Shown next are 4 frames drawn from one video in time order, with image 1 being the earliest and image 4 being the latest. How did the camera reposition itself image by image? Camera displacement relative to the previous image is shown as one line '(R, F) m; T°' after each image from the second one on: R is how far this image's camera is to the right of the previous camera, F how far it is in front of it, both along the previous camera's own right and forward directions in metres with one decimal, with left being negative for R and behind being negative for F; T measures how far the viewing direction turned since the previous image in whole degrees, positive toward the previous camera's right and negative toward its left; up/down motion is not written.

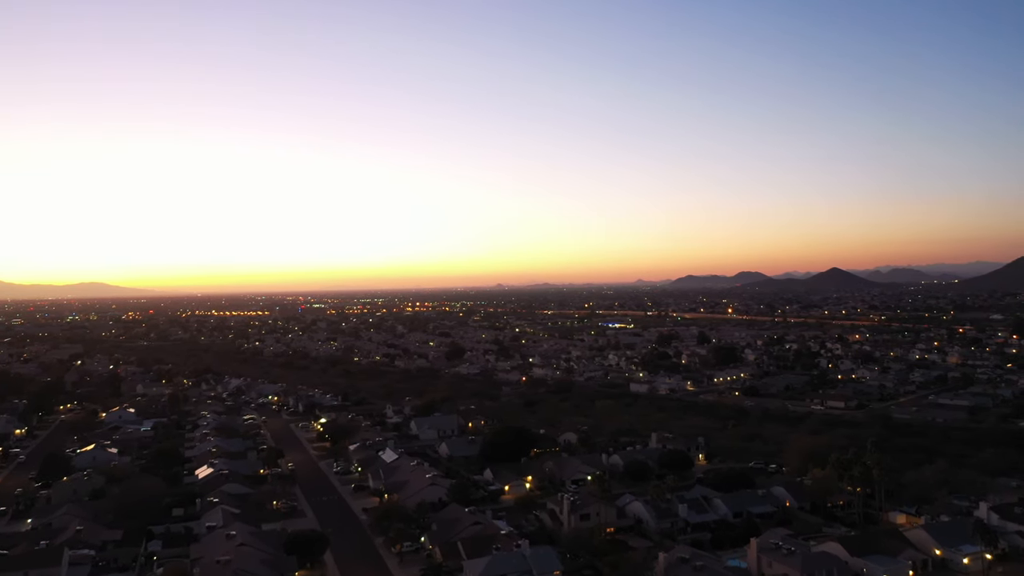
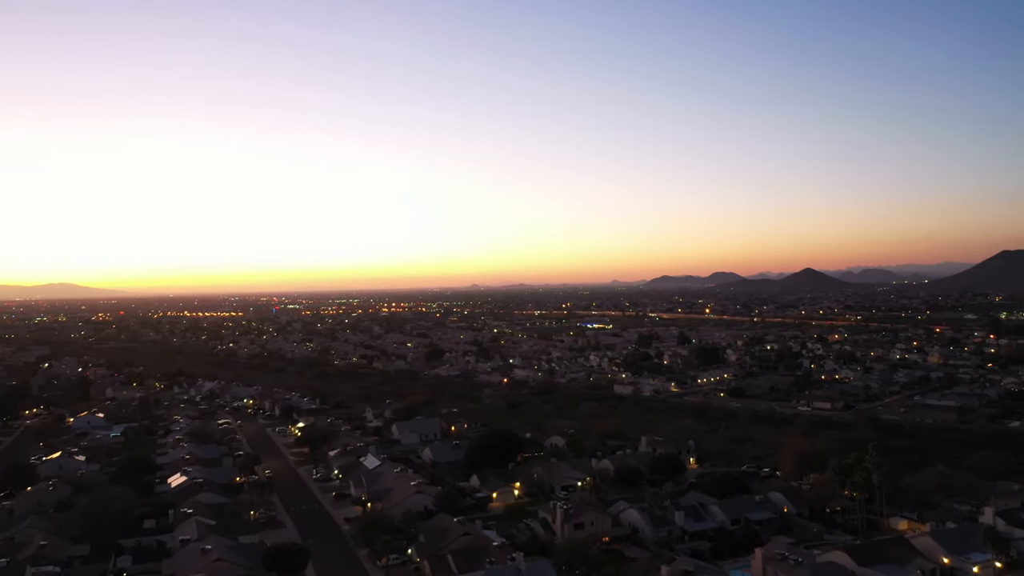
(-0.3, +0.7) m; +2°
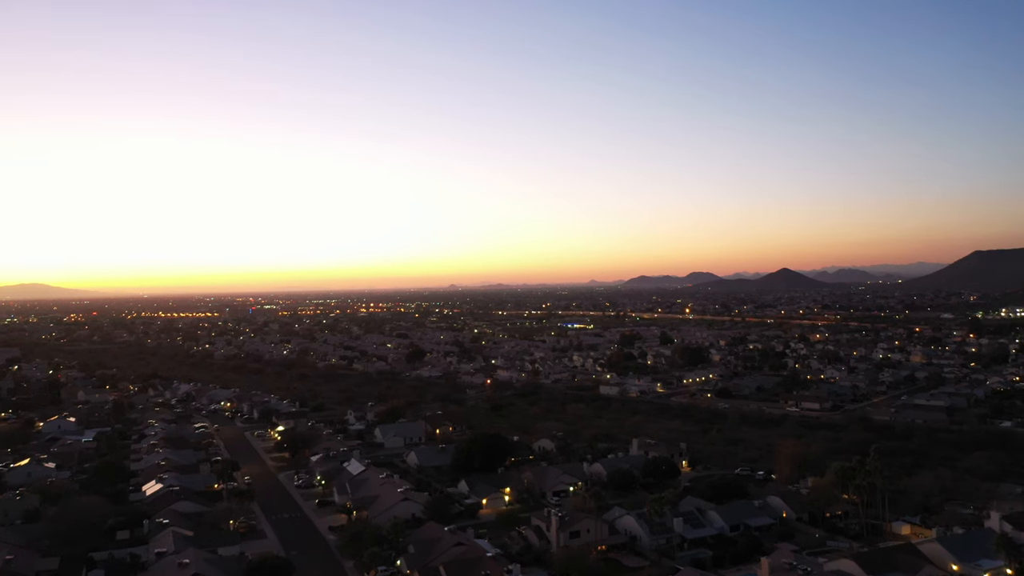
(-0.3, +0.6) m; +2°
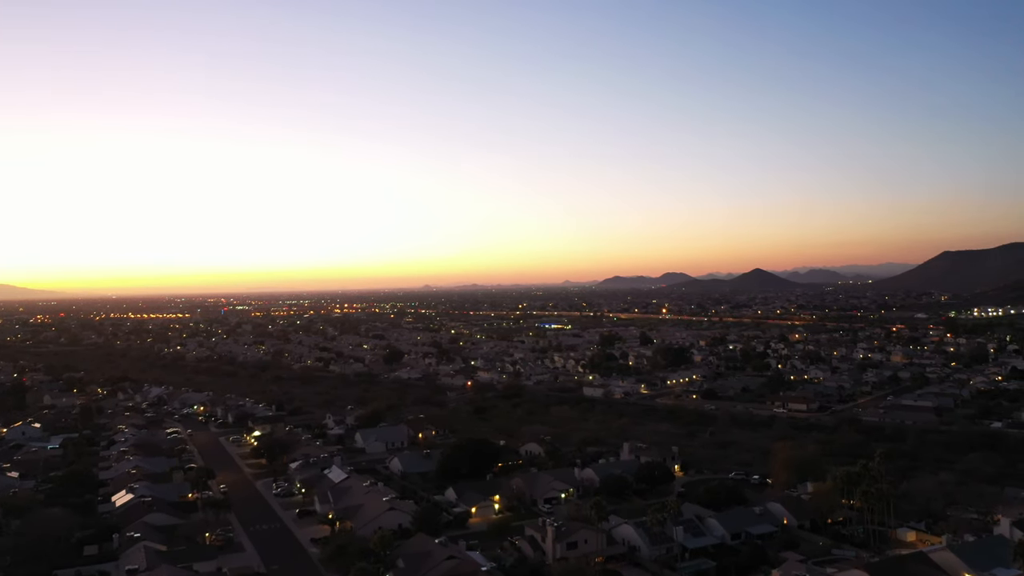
(-0.4, +0.7) m; +2°
